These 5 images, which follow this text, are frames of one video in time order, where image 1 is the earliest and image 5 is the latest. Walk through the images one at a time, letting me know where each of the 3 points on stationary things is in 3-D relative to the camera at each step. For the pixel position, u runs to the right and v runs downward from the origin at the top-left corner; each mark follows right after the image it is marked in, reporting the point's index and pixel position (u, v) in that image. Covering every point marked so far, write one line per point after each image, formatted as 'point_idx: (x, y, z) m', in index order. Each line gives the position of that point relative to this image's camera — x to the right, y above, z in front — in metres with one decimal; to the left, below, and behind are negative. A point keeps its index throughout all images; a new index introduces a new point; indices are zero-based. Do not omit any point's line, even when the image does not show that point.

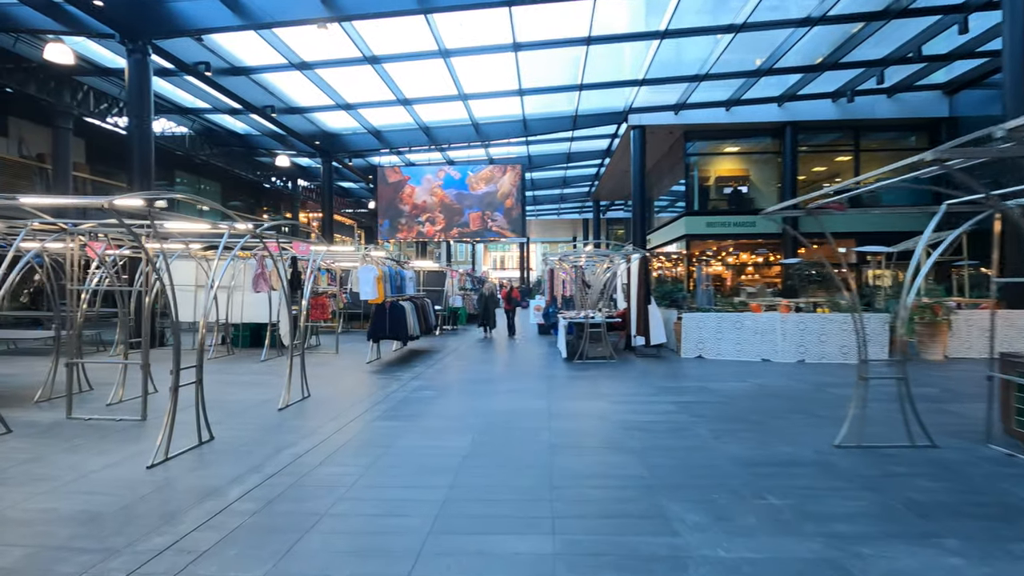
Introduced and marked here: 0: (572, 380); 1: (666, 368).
0: (+1.1, -1.7, +9.6) m
1: (+3.2, -1.7, +11.3) m
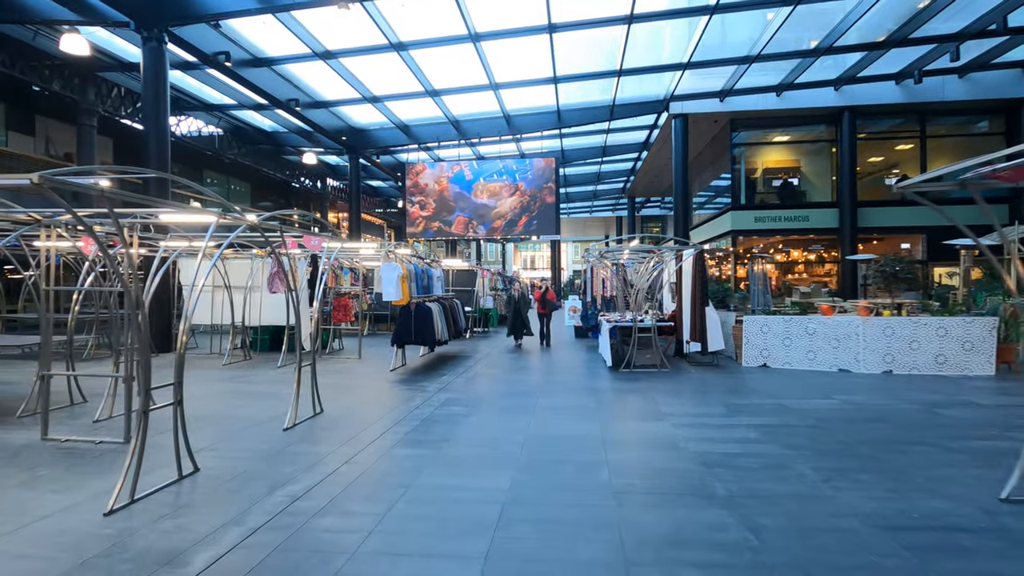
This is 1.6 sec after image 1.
0: (+1.7, -1.6, +8.3) m
1: (+4.0, -1.7, +9.9) m
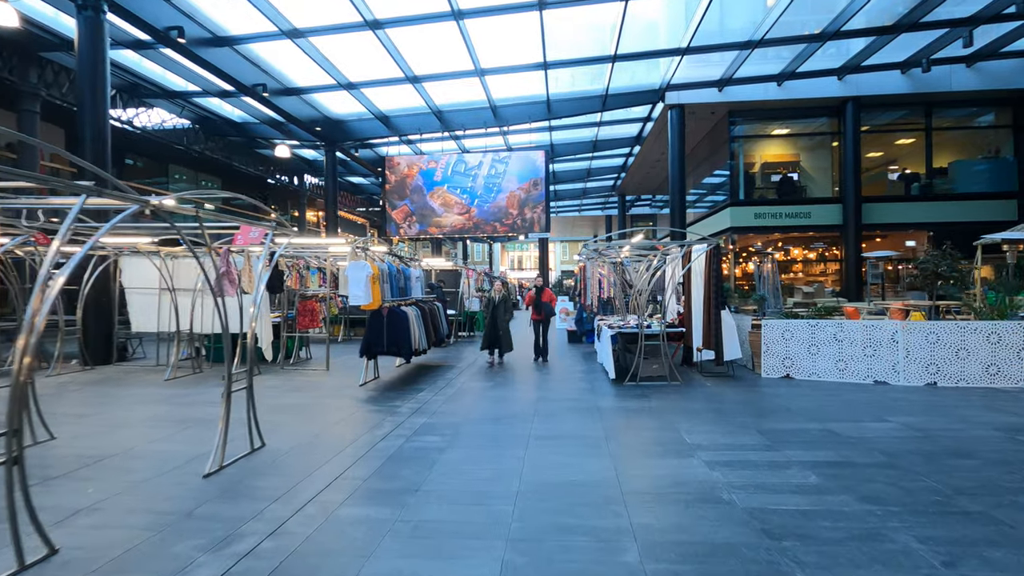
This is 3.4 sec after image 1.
0: (+1.5, -1.7, +7.0) m
1: (+3.8, -1.7, +8.6) m
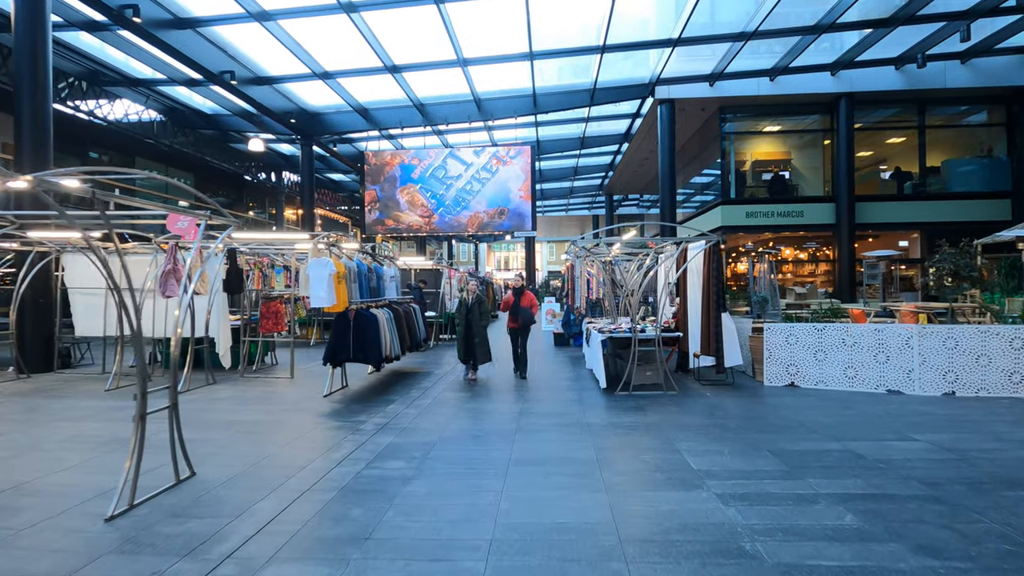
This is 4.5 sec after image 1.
0: (+1.3, -1.7, +6.2) m
1: (+3.5, -1.7, +7.8) m
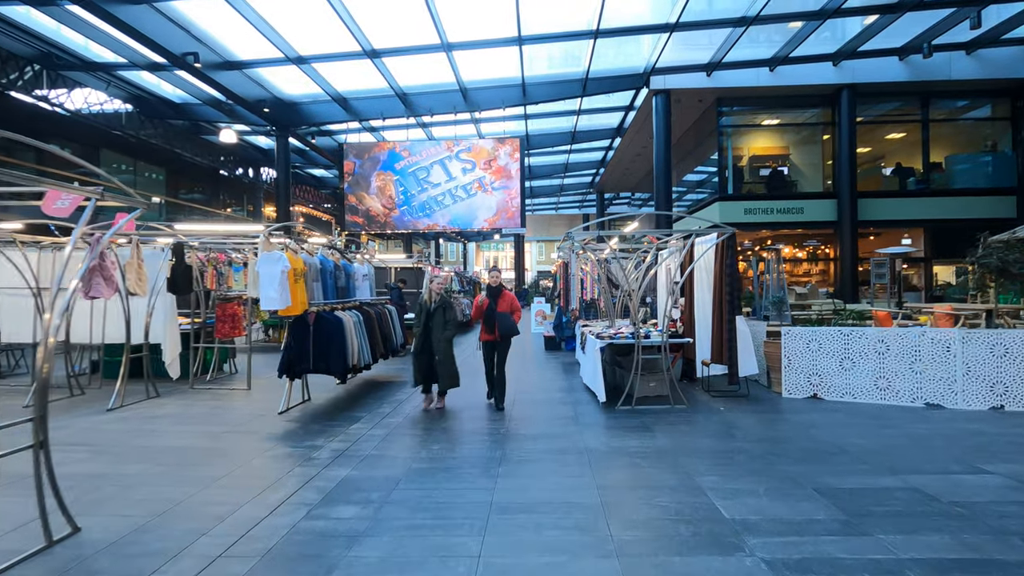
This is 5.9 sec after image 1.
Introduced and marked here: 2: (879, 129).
0: (+1.2, -1.7, +5.1) m
1: (+3.3, -1.7, +6.8) m
2: (+13.8, +6.0, +20.0) m
